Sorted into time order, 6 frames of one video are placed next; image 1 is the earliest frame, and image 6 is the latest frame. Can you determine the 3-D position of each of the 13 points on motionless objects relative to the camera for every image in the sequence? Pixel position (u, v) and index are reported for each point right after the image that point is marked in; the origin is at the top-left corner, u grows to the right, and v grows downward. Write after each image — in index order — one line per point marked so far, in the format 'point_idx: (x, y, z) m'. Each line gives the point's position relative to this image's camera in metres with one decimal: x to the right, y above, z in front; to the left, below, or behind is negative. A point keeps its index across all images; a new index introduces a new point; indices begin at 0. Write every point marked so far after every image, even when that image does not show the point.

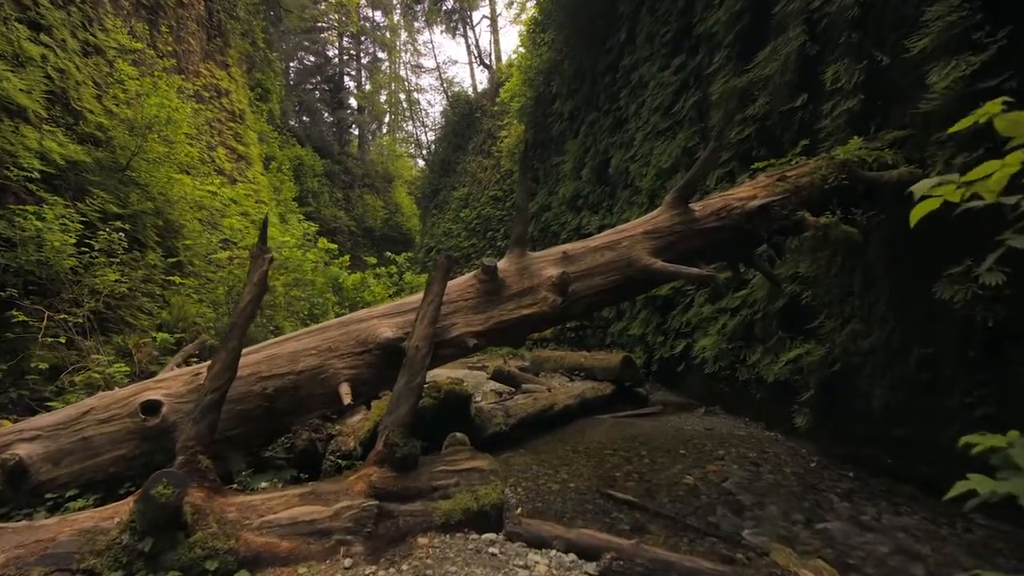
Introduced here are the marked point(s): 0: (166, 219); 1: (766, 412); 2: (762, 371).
0: (-5.7, +1.1, +8.3) m
1: (+2.7, -1.3, +5.4) m
2: (+2.6, -0.9, +5.3) m
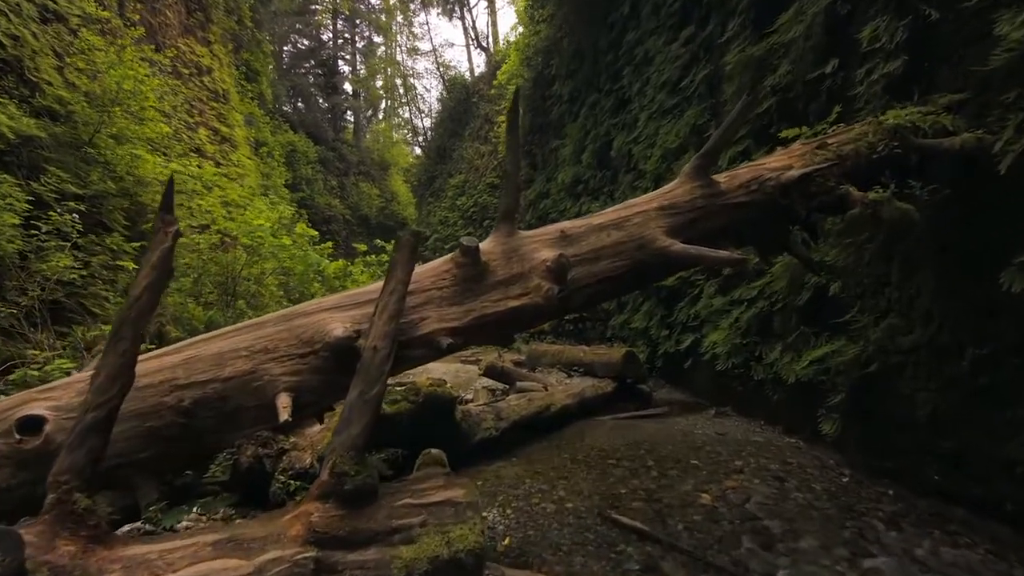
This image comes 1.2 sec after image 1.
0: (-5.7, +1.3, +7.7) m
1: (+2.6, -1.2, +4.9) m
2: (+2.5, -0.8, +4.7) m
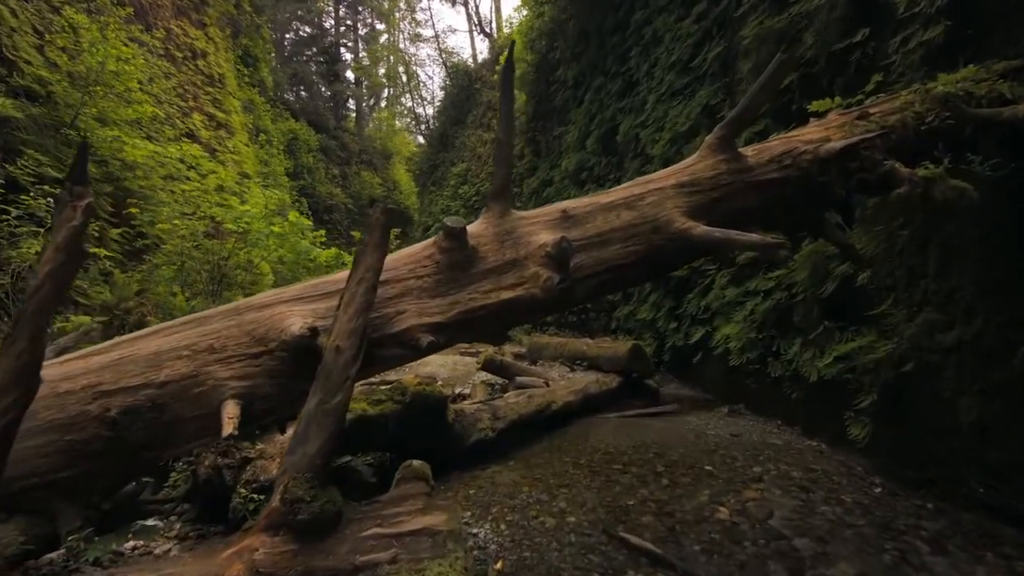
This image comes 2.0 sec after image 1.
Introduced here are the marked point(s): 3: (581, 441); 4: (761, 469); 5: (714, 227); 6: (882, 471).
0: (-5.7, +1.5, +7.3) m
1: (+2.6, -1.1, +4.5) m
2: (+2.5, -0.7, +4.4) m
3: (+0.6, -1.3, +4.4) m
4: (+1.8, -1.3, +3.6) m
5: (+1.1, +0.3, +2.8) m
6: (+2.7, -1.3, +3.6) m
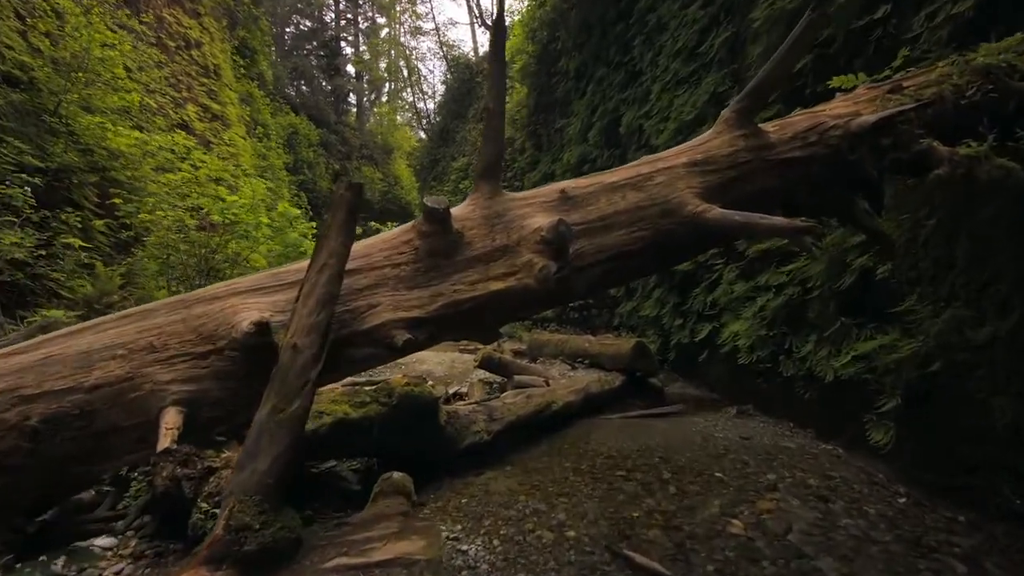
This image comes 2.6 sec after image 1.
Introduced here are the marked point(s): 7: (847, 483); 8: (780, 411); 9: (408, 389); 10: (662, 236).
0: (-5.7, +1.6, +7.1) m
1: (+2.6, -1.1, +4.3) m
2: (+2.5, -0.6, +4.1) m
3: (+0.6, -1.3, +4.2) m
4: (+1.8, -1.3, +3.4) m
5: (+1.1, +0.4, +2.5) m
6: (+2.6, -1.3, +3.4) m
7: (+2.2, -1.3, +3.3) m
8: (+2.5, -1.1, +4.7) m
9: (-0.7, -0.6, +3.2) m
10: (+0.8, +0.2, +2.6) m
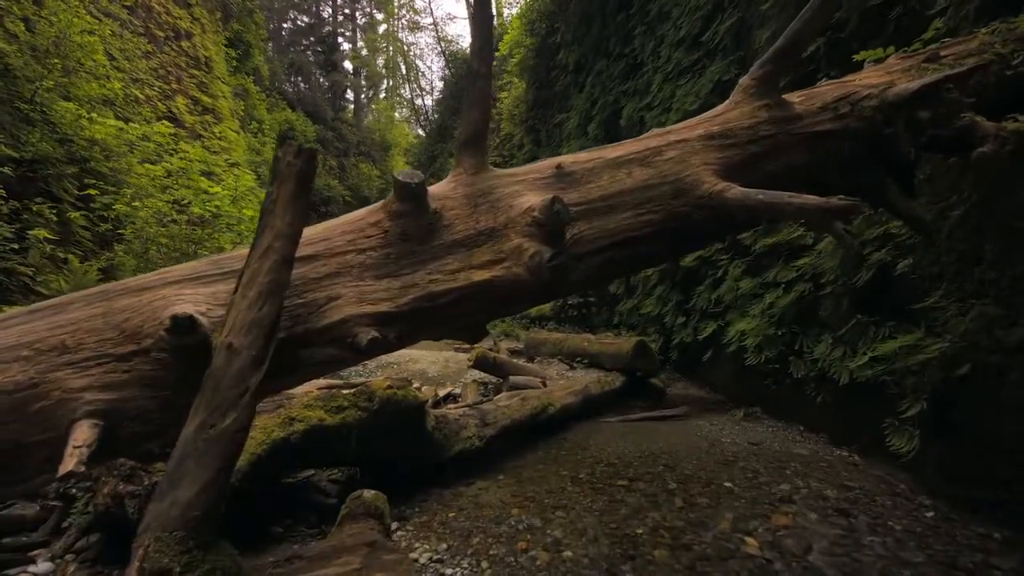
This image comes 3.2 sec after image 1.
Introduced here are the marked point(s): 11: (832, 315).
0: (-5.8, +1.6, +6.8) m
1: (+2.5, -1.1, +4.0) m
2: (+2.4, -0.6, +3.9) m
3: (+0.5, -1.3, +3.9) m
4: (+1.7, -1.2, +3.1) m
5: (+1.0, +0.4, +2.3) m
6: (+2.6, -1.2, +3.1) m
7: (+2.2, -1.3, +3.1) m
8: (+2.5, -1.1, +4.5) m
9: (-0.7, -0.6, +2.9) m
10: (+0.7, +0.3, +2.3) m
11: (+2.6, -0.2, +4.0) m
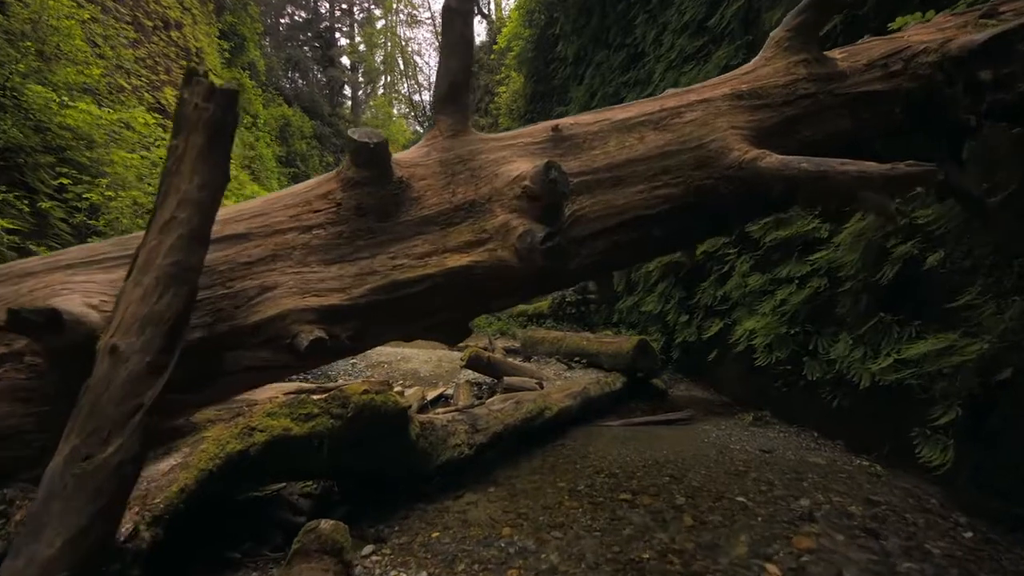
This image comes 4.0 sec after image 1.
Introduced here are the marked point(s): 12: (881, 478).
0: (-5.8, +1.7, +6.5) m
1: (+2.5, -1.0, +3.7) m
2: (+2.4, -0.6, +3.6) m
3: (+0.5, -1.2, +3.6) m
4: (+1.7, -1.2, +2.8) m
5: (+1.0, +0.4, +2.0) m
6: (+2.5, -1.2, +2.8) m
7: (+2.1, -1.2, +2.8) m
8: (+2.4, -1.1, +4.2) m
9: (-0.7, -0.6, +2.6) m
10: (+0.7, +0.3, +2.0) m
11: (+2.5, -0.2, +3.7) m
12: (+2.4, -1.2, +3.3) m
